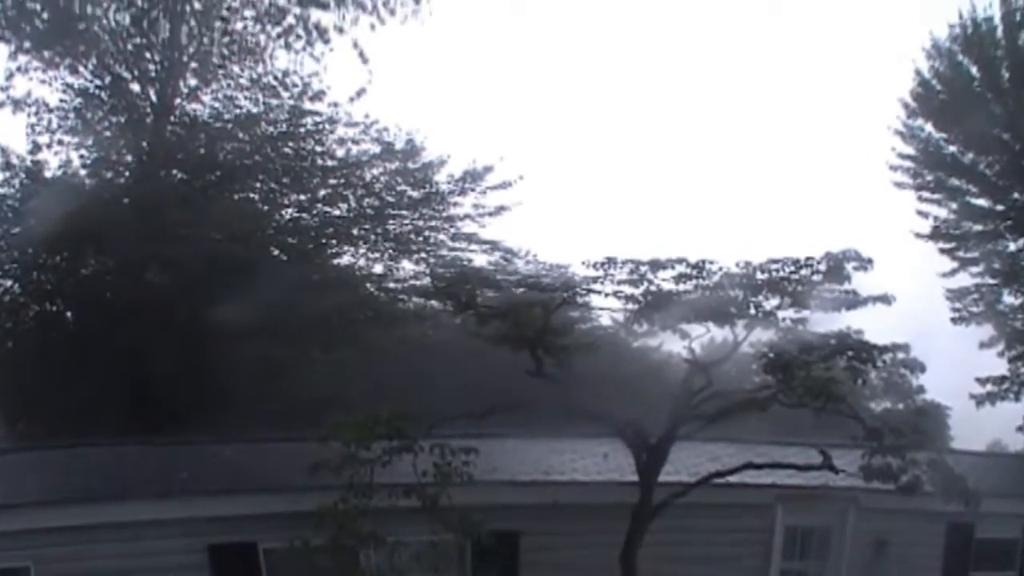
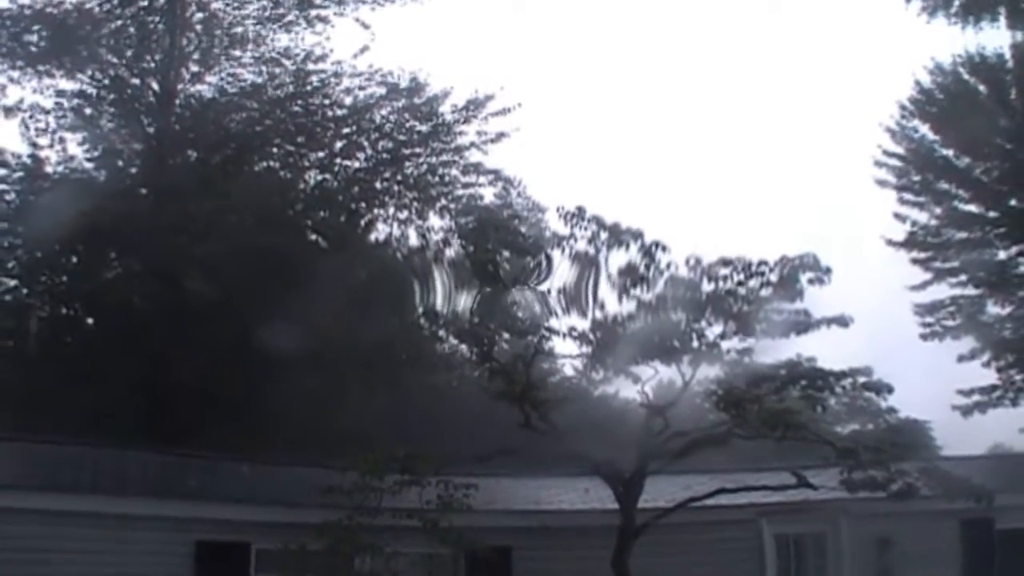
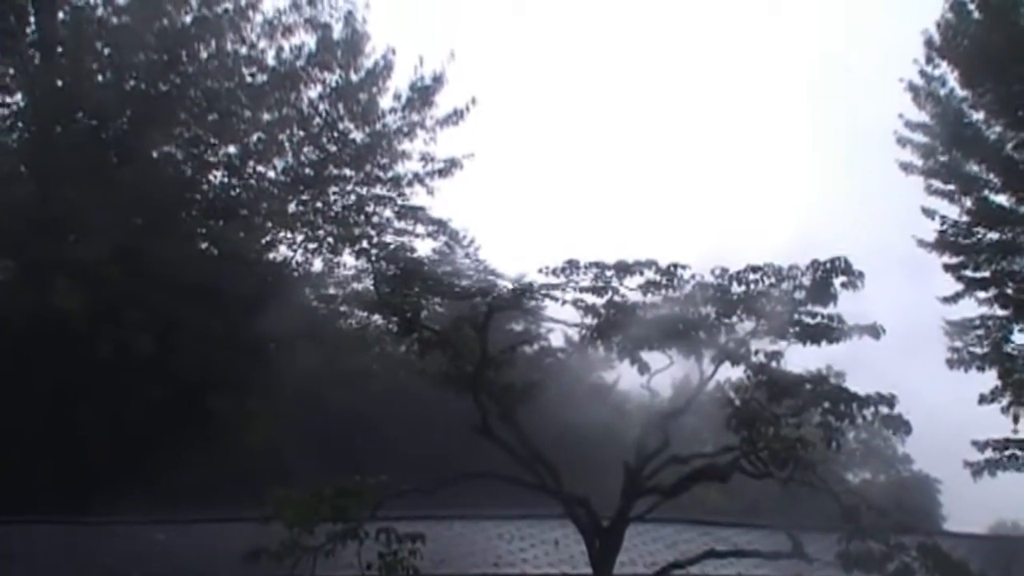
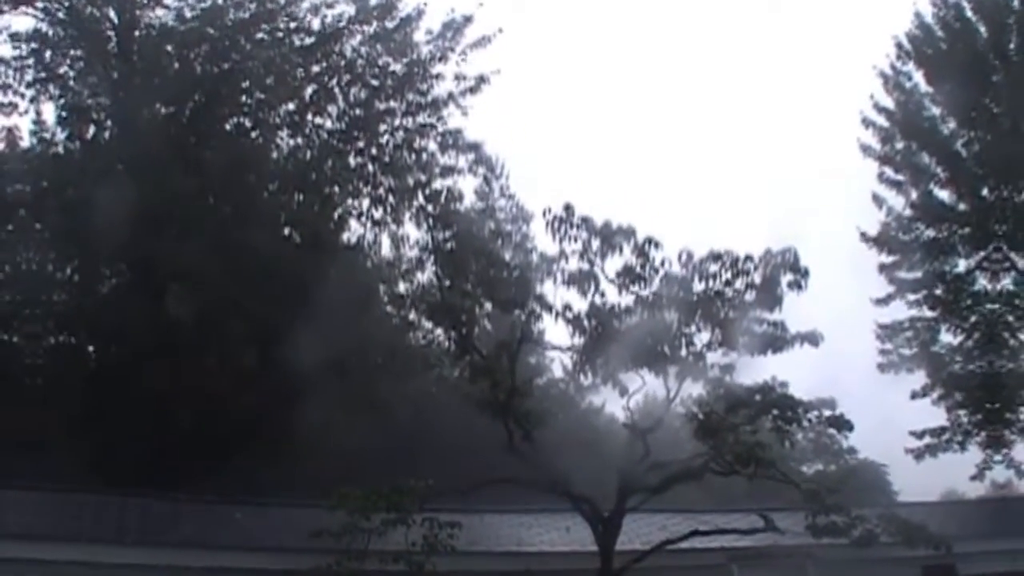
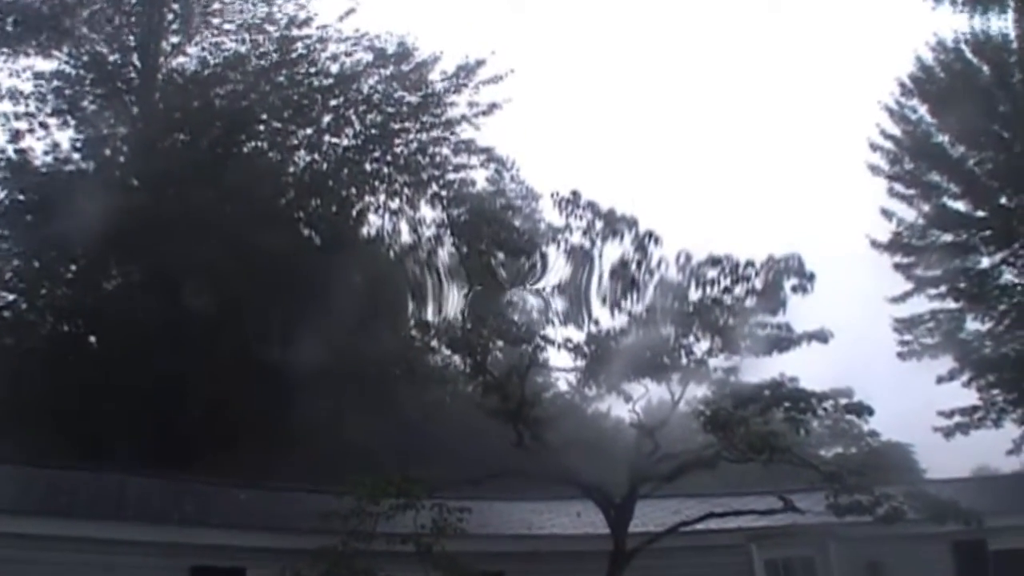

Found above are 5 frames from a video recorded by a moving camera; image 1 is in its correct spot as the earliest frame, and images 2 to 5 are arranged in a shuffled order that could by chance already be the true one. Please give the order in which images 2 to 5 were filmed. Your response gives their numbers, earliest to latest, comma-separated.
2, 5, 4, 3
